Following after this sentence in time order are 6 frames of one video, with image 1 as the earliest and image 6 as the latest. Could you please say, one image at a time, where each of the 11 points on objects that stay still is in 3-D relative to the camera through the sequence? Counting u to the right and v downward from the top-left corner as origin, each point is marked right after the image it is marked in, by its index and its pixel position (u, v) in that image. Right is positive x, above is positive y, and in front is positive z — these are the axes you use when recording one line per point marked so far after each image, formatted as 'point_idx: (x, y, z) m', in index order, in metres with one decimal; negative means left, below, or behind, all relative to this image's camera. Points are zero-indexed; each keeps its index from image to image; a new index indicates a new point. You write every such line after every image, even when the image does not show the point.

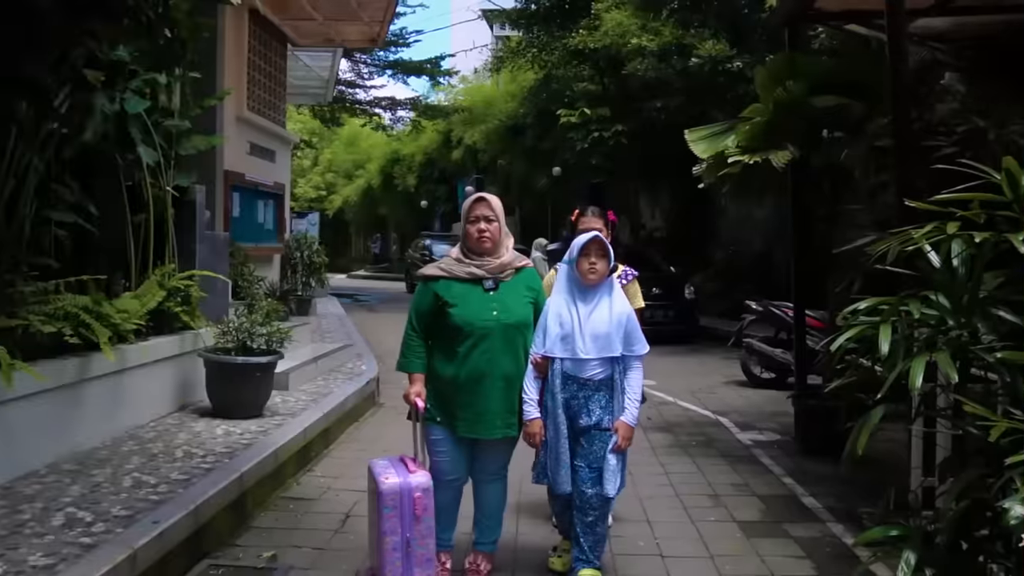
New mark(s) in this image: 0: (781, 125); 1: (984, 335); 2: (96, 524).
0: (+2.0, +1.2, +5.8) m
1: (+1.6, -0.2, +2.7) m
2: (-1.9, -1.1, +3.6) m
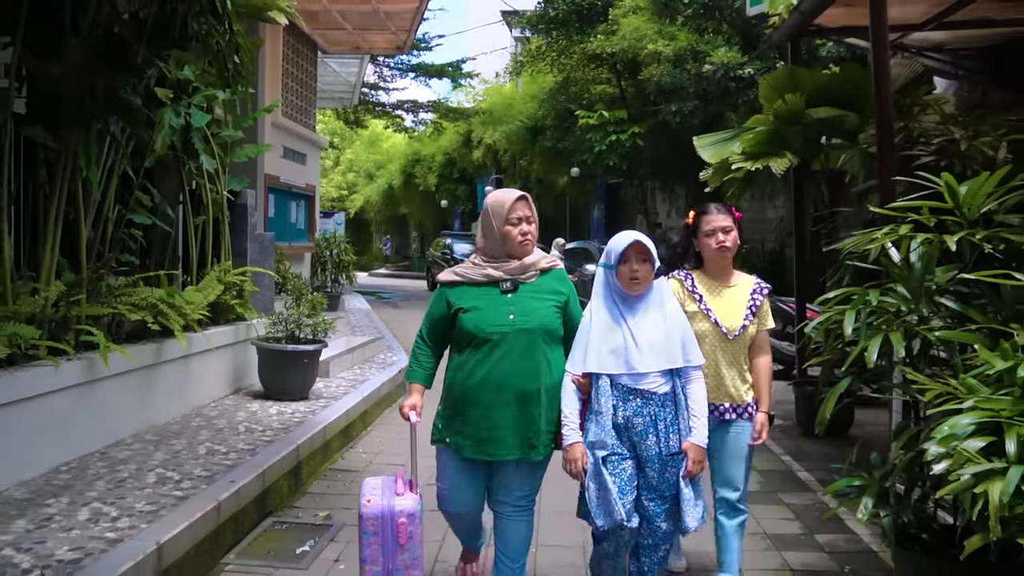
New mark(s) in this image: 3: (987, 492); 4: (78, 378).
0: (+2.1, +1.2, +6.3) m
1: (+1.7, -0.1, +3.2) m
2: (-1.7, -1.0, +4.2) m
3: (+1.3, -0.6, +2.2) m
4: (-2.4, -0.5, +4.4) m
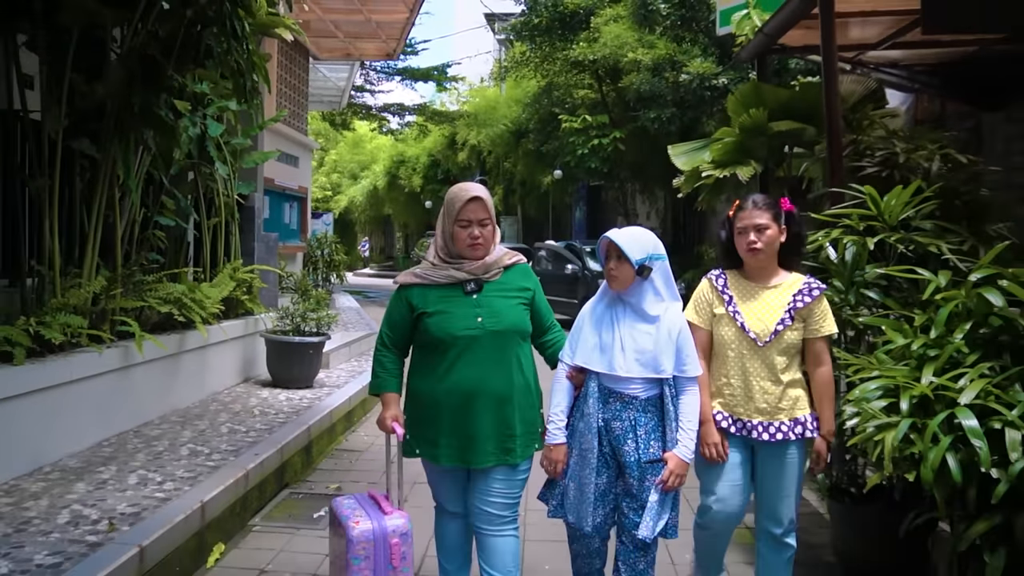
0: (+2.1, +1.2, +6.9) m
1: (+1.7, -0.1, +3.8) m
2: (-1.8, -1.0, +4.8) m
3: (+1.3, -0.5, +2.9) m
4: (-2.5, -0.5, +4.9) m
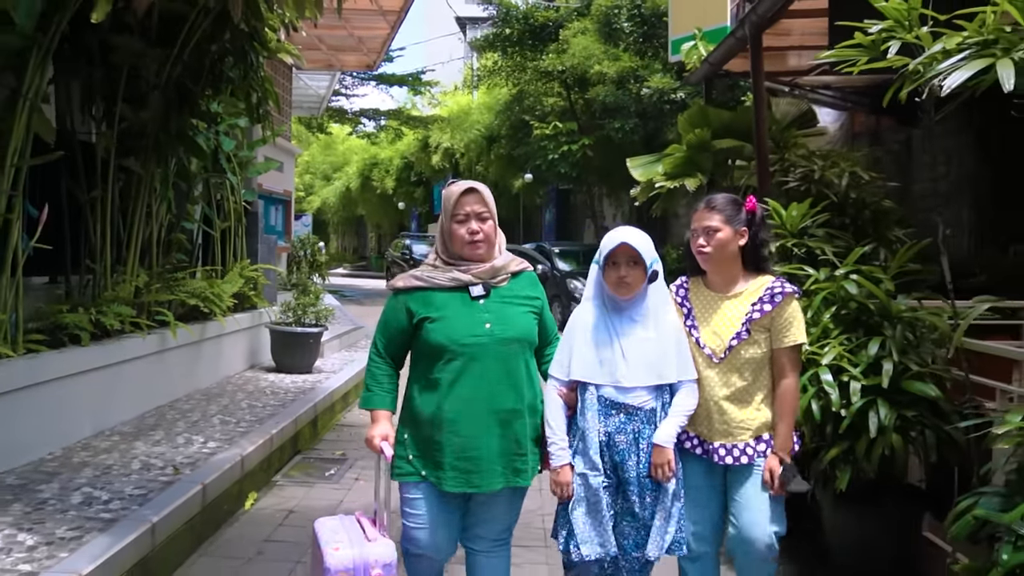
0: (+1.8, +1.3, +8.0) m
1: (+1.6, -0.1, +4.9) m
2: (-1.9, -1.0, +5.7) m
3: (+1.3, -0.5, +3.9) m
4: (-2.6, -0.4, +5.8) m
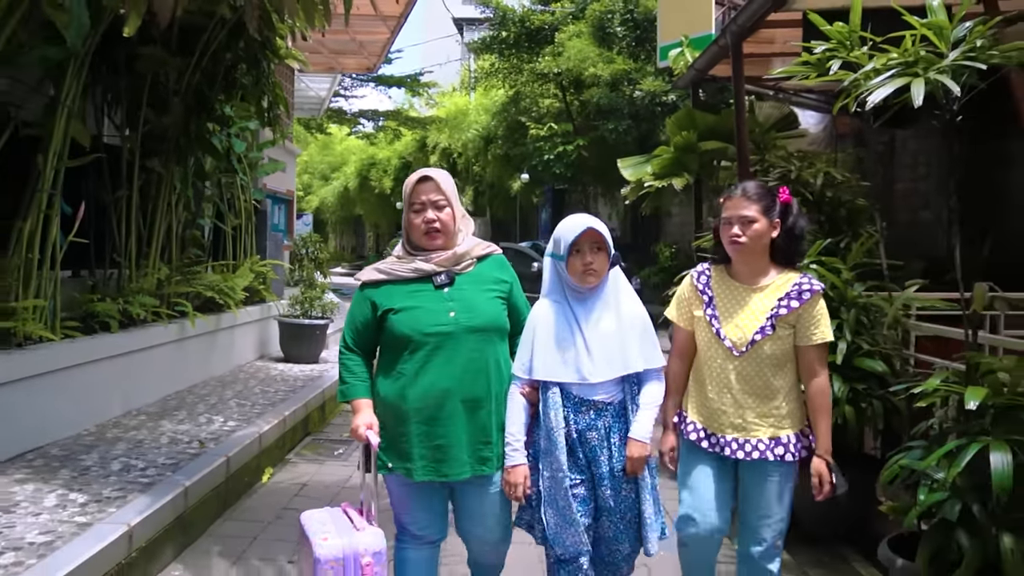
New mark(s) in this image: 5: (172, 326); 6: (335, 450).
0: (+1.8, +1.3, +8.4) m
1: (+1.5, 0.0, +5.3) m
2: (-2.0, -0.9, +6.1) m
3: (+1.2, -0.4, +4.3) m
4: (-2.7, -0.4, +6.3) m
5: (-2.7, -0.3, +6.3) m
6: (-1.4, -1.2, +6.2) m
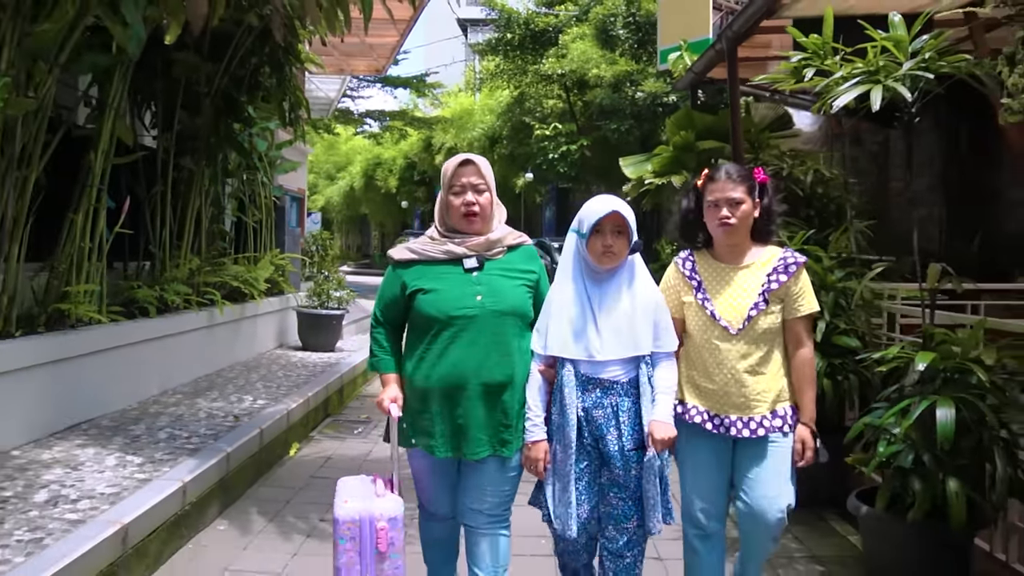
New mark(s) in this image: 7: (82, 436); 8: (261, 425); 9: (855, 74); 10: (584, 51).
0: (+1.9, +1.4, +8.9) m
1: (+1.6, +0.1, +5.7) m
2: (-1.9, -0.8, +6.6) m
3: (+1.3, -0.4, +4.7) m
4: (-2.6, -0.3, +6.7) m
5: (-2.6, -0.2, +6.7) m
6: (-1.3, -1.2, +6.6) m
7: (-2.5, -0.9, +4.6) m
8: (-1.6, -0.9, +5.2) m
9: (+1.5, +0.9, +3.4) m
10: (+1.6, +5.3, +17.8) m
